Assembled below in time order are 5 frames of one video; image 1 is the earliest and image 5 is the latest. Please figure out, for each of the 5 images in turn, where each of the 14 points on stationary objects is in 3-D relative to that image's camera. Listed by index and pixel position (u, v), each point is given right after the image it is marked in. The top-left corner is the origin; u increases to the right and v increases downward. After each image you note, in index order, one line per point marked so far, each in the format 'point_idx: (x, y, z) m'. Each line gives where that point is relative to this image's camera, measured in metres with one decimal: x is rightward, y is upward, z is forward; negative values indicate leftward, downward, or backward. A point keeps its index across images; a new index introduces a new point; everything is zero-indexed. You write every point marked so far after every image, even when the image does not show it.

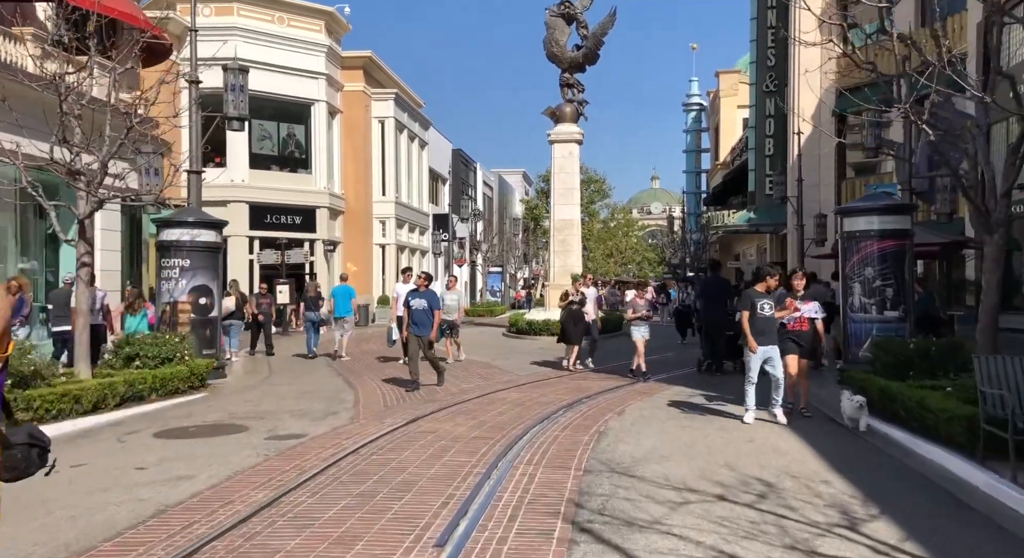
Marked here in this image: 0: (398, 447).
0: (-1.0, -1.5, +8.7) m
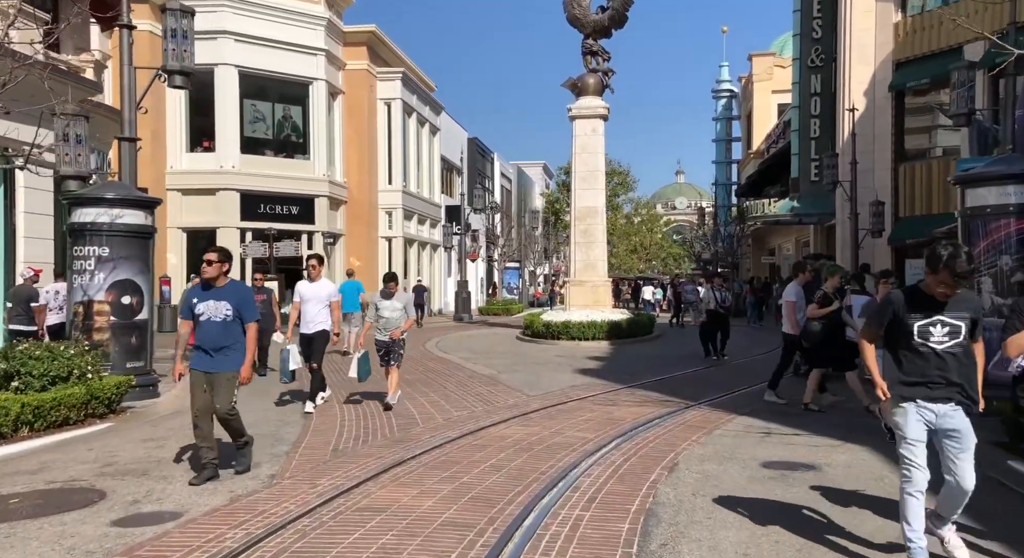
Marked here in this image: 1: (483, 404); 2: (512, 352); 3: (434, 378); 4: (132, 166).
0: (-1.0, -1.4, +5.2) m
1: (-0.3, -1.4, +11.4) m
2: (0.0, -1.4, +19.7) m
3: (-1.1, -1.4, +14.5) m
4: (-5.3, +1.6, +14.0) m
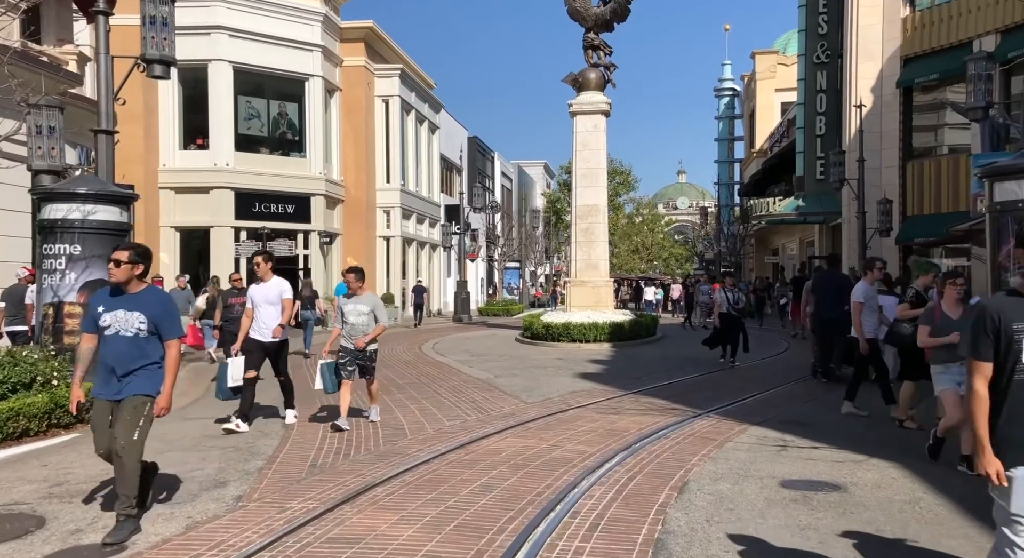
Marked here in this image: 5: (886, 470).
0: (-1.1, -1.4, +4.5) m
1: (-0.4, -1.4, +10.7) m
2: (0.0, -1.5, +19.0) m
3: (-1.2, -1.4, +13.8) m
4: (-5.3, +1.6, +13.3) m
5: (+2.8, -1.4, +7.4) m
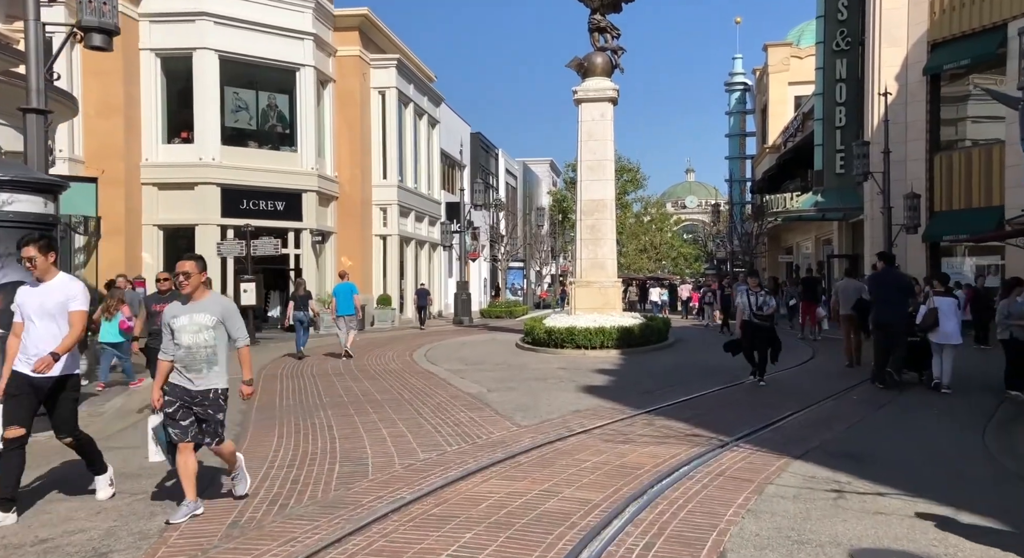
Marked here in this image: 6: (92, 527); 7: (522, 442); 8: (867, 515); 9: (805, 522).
0: (-1.2, -1.4, +2.8) m
1: (-0.5, -1.4, +8.9) m
2: (-0.1, -1.5, +17.2) m
3: (-1.2, -1.5, +12.0) m
4: (-5.4, +1.5, +11.5) m
5: (+2.6, -1.4, +5.6) m
6: (-2.5, -1.4, +5.8) m
7: (+0.1, -1.4, +8.8) m
8: (+2.2, -1.4, +6.2) m
9: (+1.7, -1.4, +6.0) m
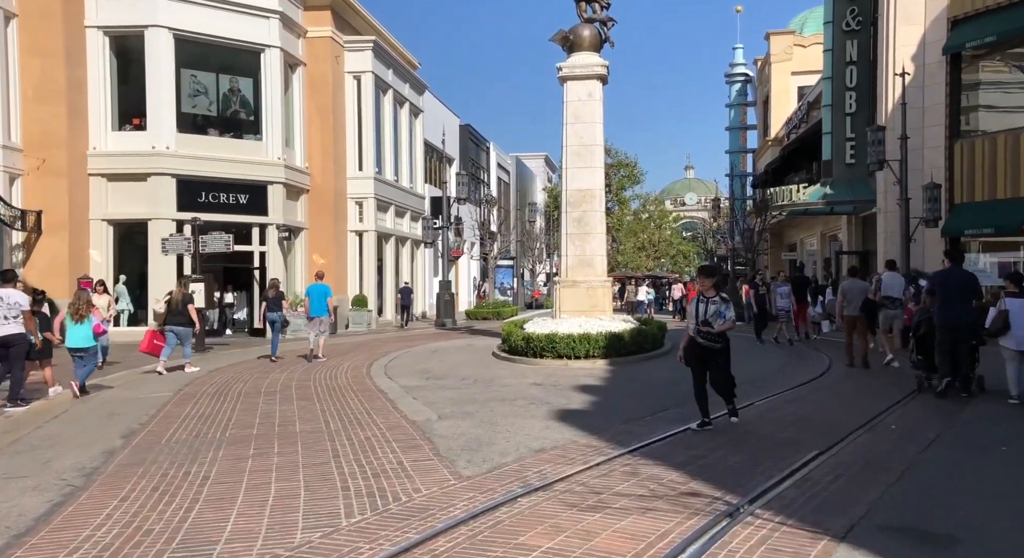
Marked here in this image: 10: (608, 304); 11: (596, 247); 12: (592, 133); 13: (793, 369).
0: (-1.7, -1.4, +0.2) m
1: (-0.9, -1.5, +6.4) m
2: (-0.5, -1.5, +14.7) m
3: (-1.7, -1.5, +9.5) m
4: (-5.9, +1.5, +9.0) m
5: (+2.2, -1.4, +3.1) m
6: (-3.0, -1.5, +3.3) m
7: (-0.4, -1.4, +6.3) m
8: (+1.7, -1.4, +3.7) m
9: (+1.3, -1.4, +3.4) m
10: (+1.8, -0.5, +18.9) m
11: (+1.6, +0.6, +18.9) m
12: (+1.5, +2.8, +18.8) m
13: (+4.4, -1.4, +15.8) m
